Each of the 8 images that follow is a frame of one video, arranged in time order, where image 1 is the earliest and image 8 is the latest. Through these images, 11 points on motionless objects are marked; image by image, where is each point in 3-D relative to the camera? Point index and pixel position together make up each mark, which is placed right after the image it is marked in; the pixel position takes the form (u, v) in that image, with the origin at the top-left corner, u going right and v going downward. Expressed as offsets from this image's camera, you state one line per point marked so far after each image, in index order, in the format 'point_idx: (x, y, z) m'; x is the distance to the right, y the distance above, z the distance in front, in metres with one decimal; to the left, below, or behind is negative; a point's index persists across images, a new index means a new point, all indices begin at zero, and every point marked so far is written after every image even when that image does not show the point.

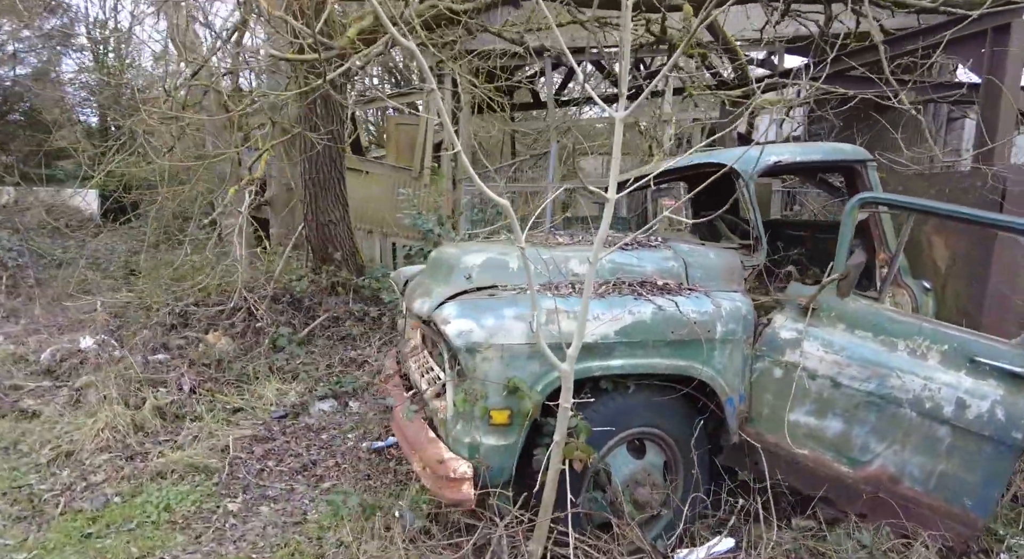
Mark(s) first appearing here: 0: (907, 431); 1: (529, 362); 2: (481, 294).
0: (+1.6, -0.6, +2.5) m
1: (+0.1, -0.3, +2.4) m
2: (-0.1, -0.1, +2.6) m
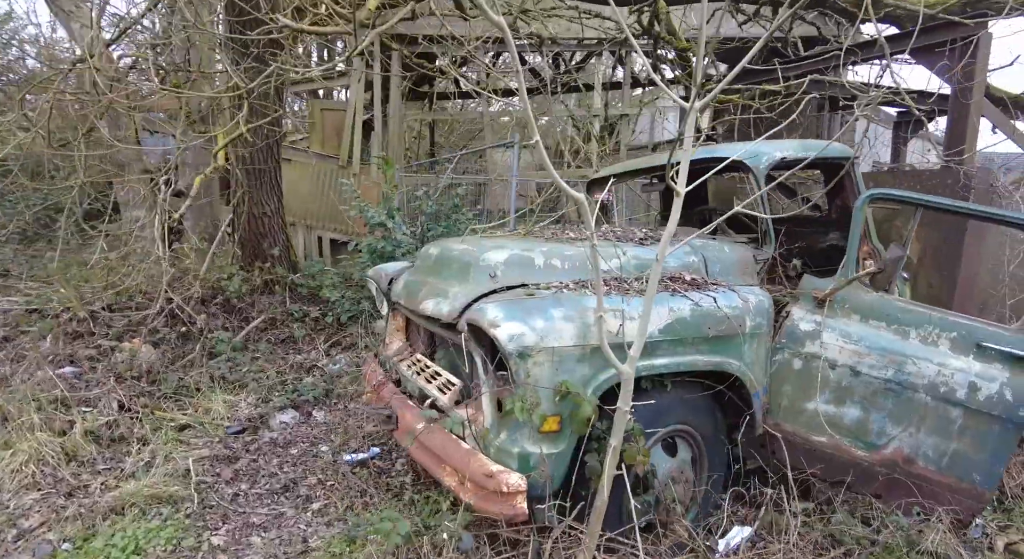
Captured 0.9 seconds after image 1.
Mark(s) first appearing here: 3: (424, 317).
0: (+1.7, -0.6, +2.6) m
1: (+0.2, -0.3, +2.3) m
2: (0.0, -0.1, +2.4) m
3: (-0.4, -0.2, +2.9) m
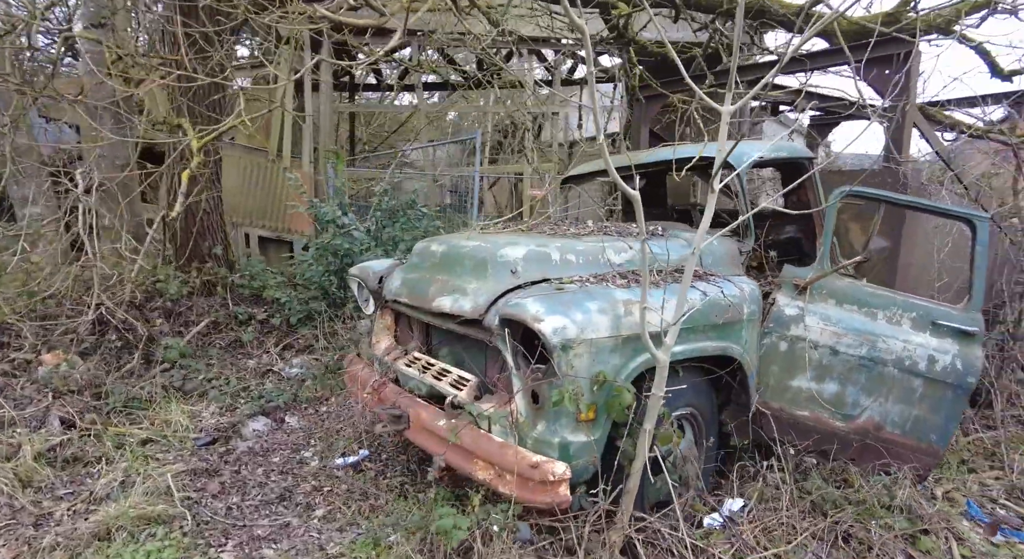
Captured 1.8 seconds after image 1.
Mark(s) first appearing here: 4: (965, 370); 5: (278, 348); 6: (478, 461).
0: (+1.8, -0.5, +2.9) m
1: (+0.4, -0.3, +2.4) m
2: (+0.1, 0.0, +2.5) m
3: (-0.3, -0.2, +2.9) m
4: (+2.2, -0.4, +2.9) m
5: (-2.0, -0.6, +5.1) m
6: (-0.1, -0.7, +2.4) m
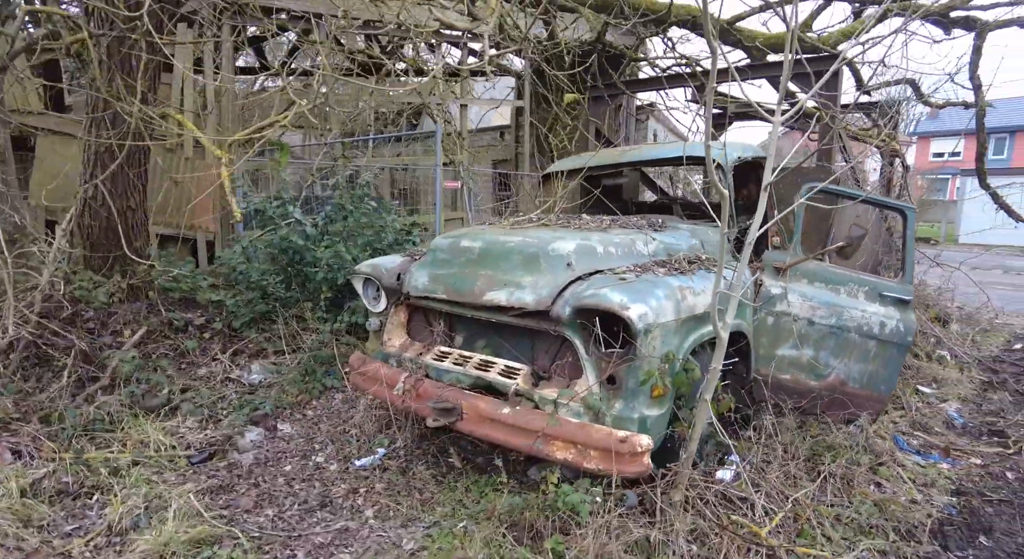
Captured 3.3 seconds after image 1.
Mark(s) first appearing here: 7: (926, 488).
0: (+2.0, -0.4, +3.6) m
1: (+0.7, -0.2, +2.7) m
2: (+0.4, 0.0, +2.7) m
3: (-0.1, -0.2, +3.0) m
4: (+2.3, -0.3, +3.6) m
5: (-2.2, -0.6, +4.8) m
6: (+0.2, -0.7, +2.6) m
7: (+2.2, -1.1, +3.4) m
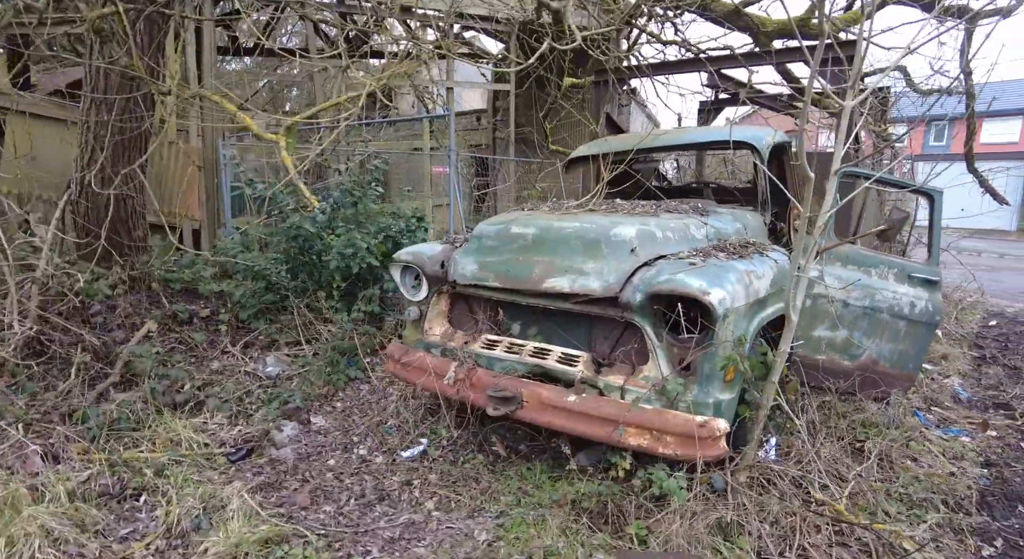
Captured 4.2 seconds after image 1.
0: (+2.2, -0.3, +3.7) m
1: (+1.0, -0.2, +2.7) m
2: (+0.7, +0.1, +2.7) m
3: (+0.2, -0.1, +2.9) m
4: (+2.6, -0.2, +3.7) m
5: (-2.0, -0.5, +4.6) m
6: (+0.5, -0.6, +2.6) m
7: (+2.5, -1.0, +3.5) m
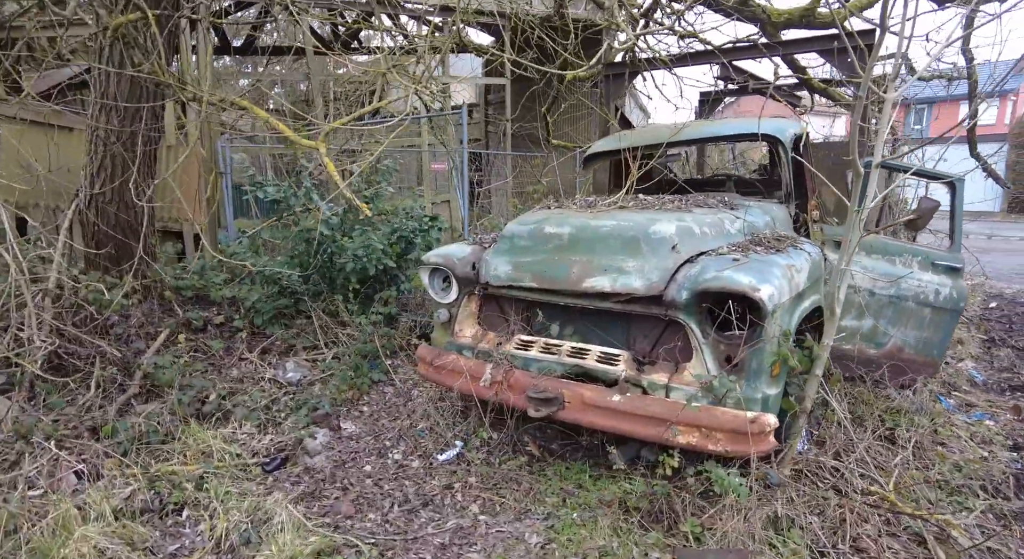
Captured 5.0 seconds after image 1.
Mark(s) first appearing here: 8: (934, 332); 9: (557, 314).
0: (+2.4, -0.2, +3.7) m
1: (+1.2, -0.2, +2.7) m
2: (+0.9, +0.1, +2.7) m
3: (+0.3, -0.1, +2.9) m
4: (+2.7, -0.1, +3.8) m
5: (-1.9, -0.5, +4.6) m
6: (+0.7, -0.6, +2.6) m
7: (+2.7, -0.9, +3.5) m
8: (+2.6, -0.3, +3.8) m
9: (+0.2, -0.2, +3.2) m
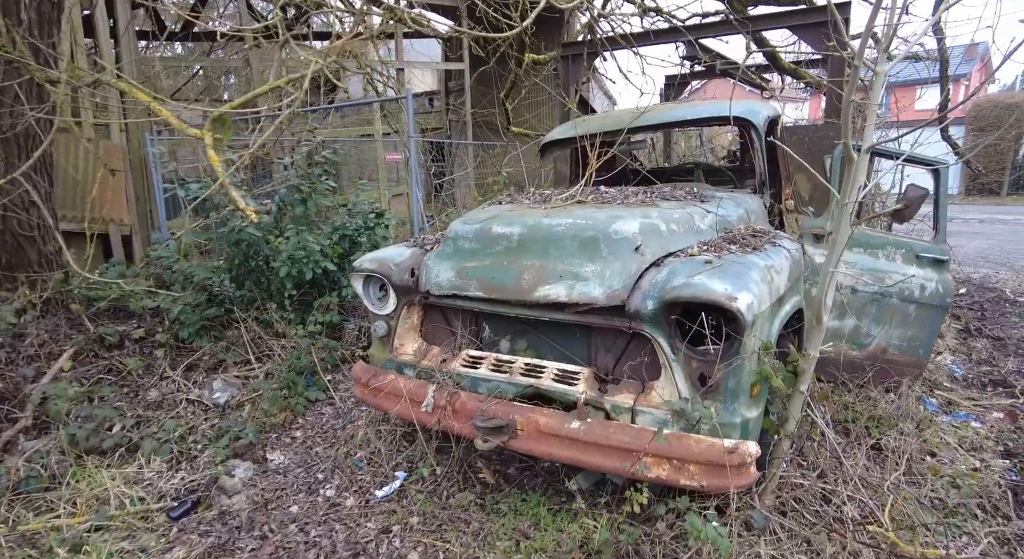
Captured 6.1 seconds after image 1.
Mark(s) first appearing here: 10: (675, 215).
0: (+2.1, -0.2, +3.4) m
1: (+1.0, -0.2, +2.3) m
2: (+0.7, +0.1, +2.3) m
3: (+0.1, -0.1, +2.5) m
4: (+2.4, -0.1, +3.5) m
5: (-2.2, -0.6, +4.1) m
6: (+0.5, -0.6, +2.2) m
7: (+2.5, -0.9, +3.3) m
8: (+2.3, -0.3, +3.5) m
9: (0.0, -0.2, +2.8) m
10: (+0.7, +0.3, +2.7) m
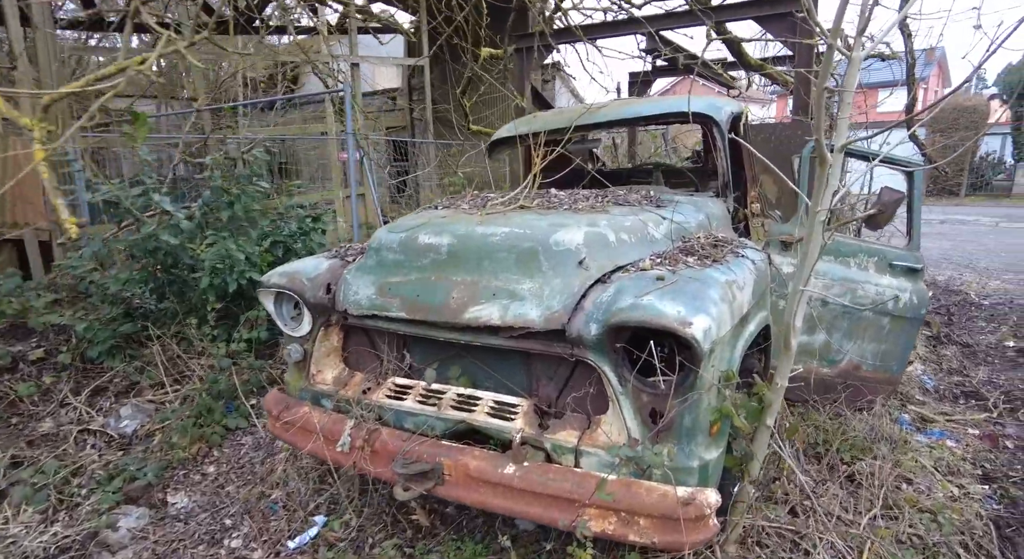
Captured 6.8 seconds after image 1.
0: (+1.8, -0.2, +3.1) m
1: (+0.7, -0.2, +2.0) m
2: (+0.4, 0.0, +2.0) m
3: (-0.2, -0.2, +2.2) m
4: (+2.1, -0.1, +3.2) m
5: (-2.5, -0.7, +3.6) m
6: (+0.2, -0.7, +1.9) m
7: (+2.2, -1.0, +3.0) m
8: (+2.0, -0.3, +3.2) m
9: (-0.3, -0.3, +2.4) m
10: (+0.4, +0.2, +2.4) m
